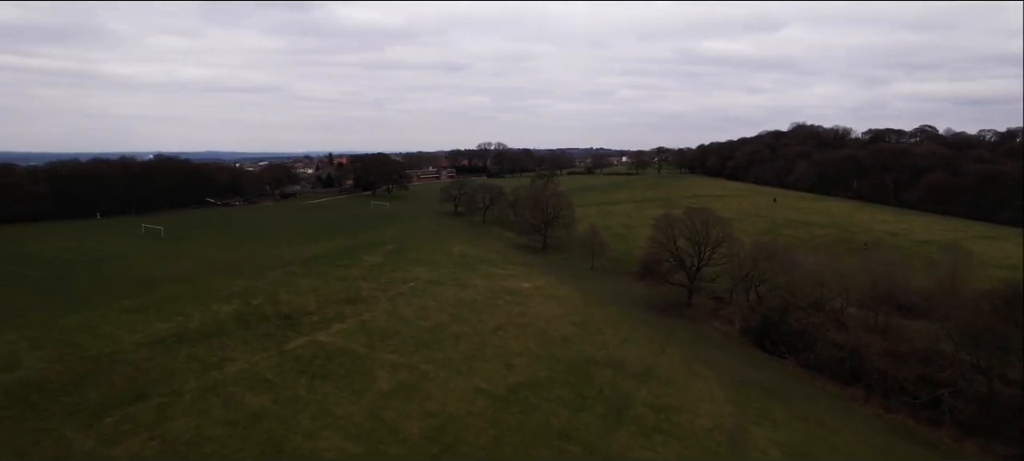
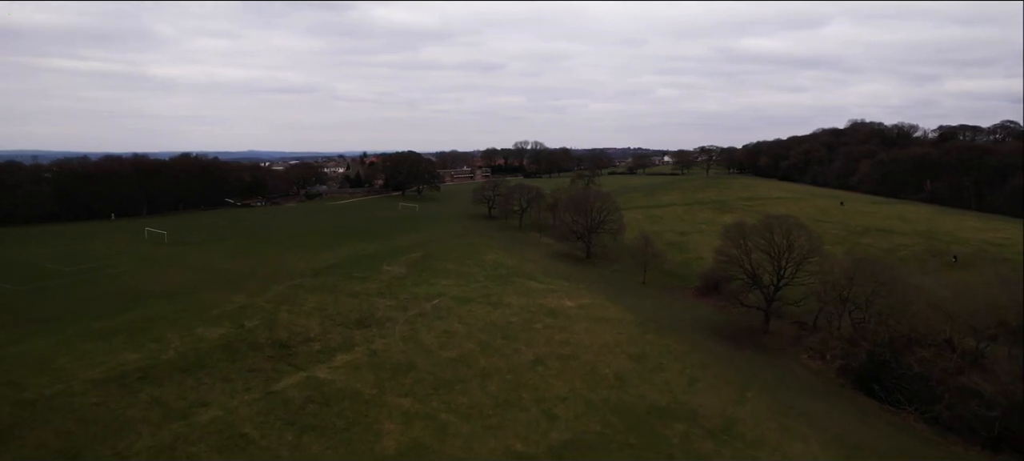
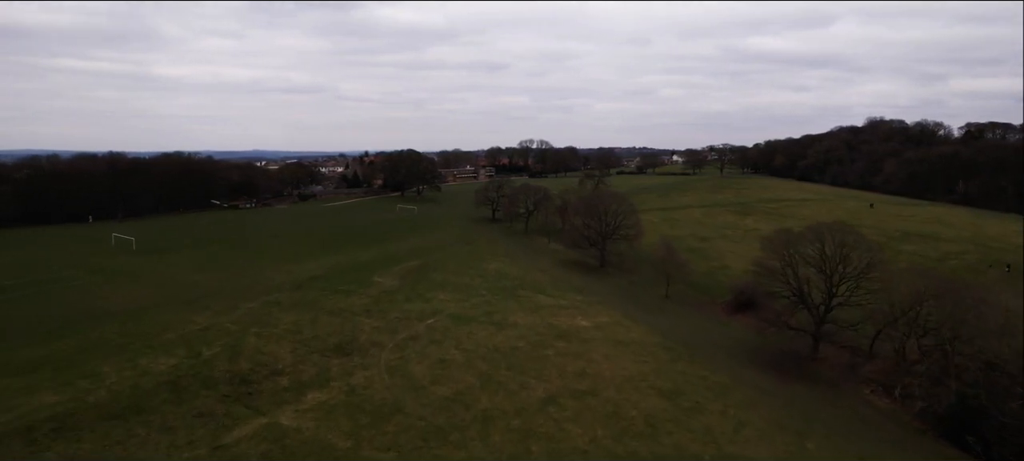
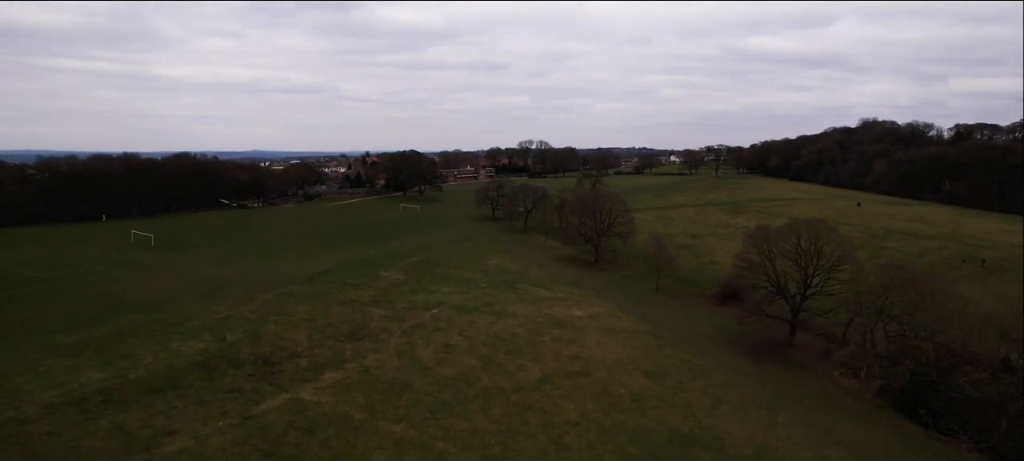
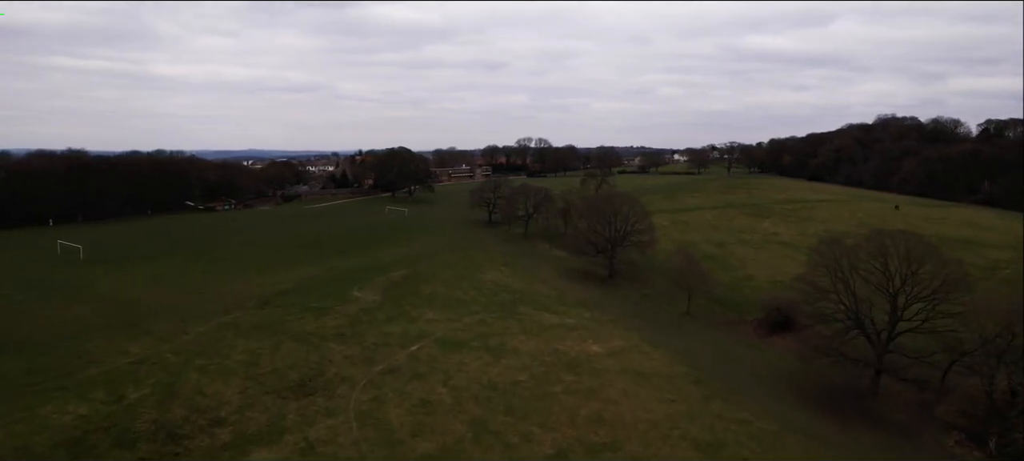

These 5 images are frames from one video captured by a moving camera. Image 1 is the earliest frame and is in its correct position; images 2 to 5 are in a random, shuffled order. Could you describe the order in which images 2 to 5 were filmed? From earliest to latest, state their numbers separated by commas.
2, 4, 3, 5
